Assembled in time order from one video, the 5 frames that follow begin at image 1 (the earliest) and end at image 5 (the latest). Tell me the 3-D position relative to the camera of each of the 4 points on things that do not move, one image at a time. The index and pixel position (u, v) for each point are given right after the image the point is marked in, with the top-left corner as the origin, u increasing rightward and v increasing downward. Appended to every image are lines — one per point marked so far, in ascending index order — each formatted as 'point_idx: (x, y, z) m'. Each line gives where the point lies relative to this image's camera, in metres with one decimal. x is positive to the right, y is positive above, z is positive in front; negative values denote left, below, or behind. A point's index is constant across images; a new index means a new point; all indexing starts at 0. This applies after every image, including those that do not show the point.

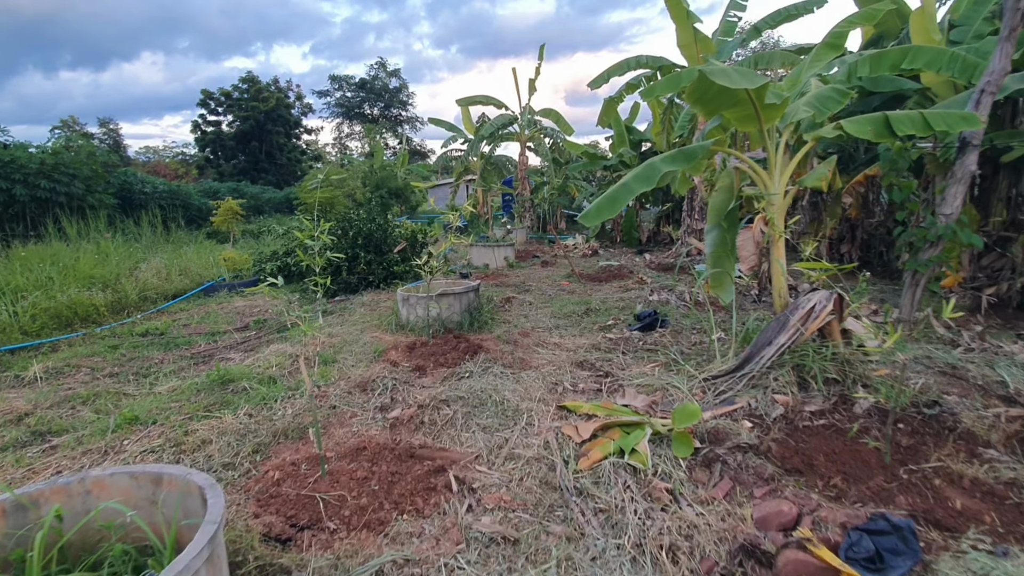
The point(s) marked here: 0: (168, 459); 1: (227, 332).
0: (-1.8, -0.9, +2.7) m
1: (-3.0, -0.5, +5.5) m
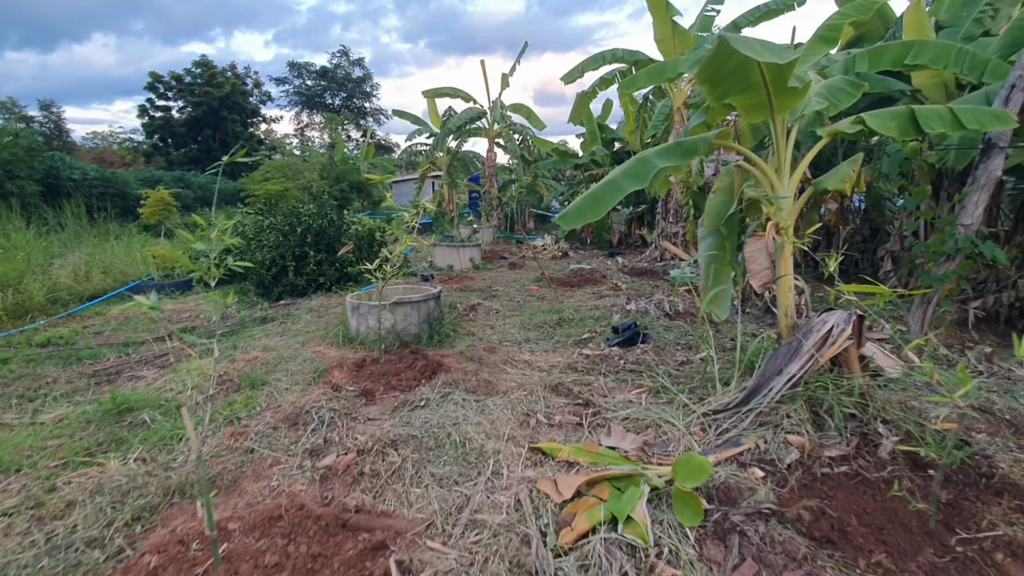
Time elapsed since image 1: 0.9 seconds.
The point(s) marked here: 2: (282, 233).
0: (-2.0, -1.0, +2.0) m
1: (-3.4, -0.5, +4.7) m
2: (-2.9, +0.7, +6.5) m
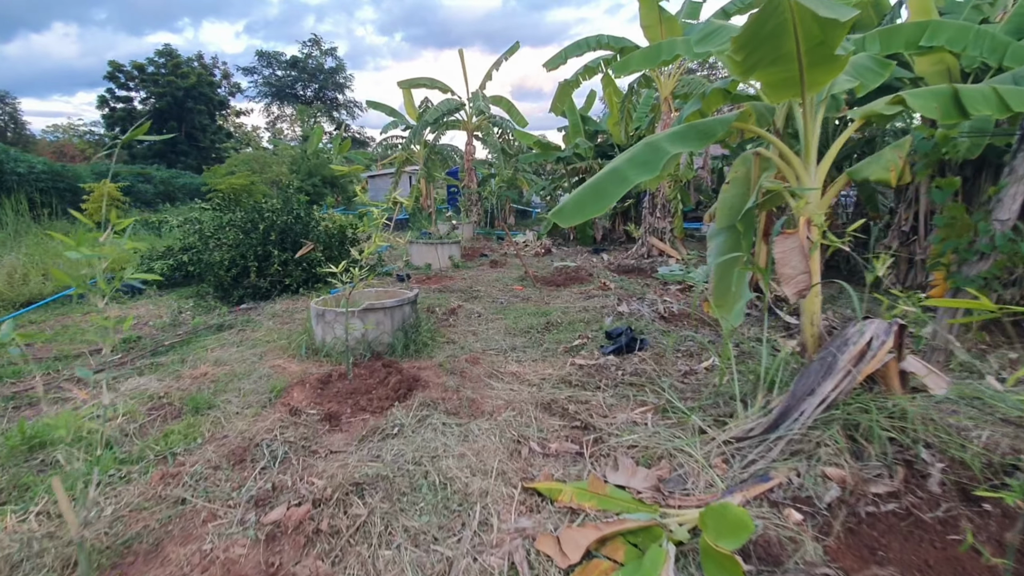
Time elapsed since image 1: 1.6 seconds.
0: (-2.0, -1.0, +1.5) m
1: (-3.5, -0.6, +4.2) m
2: (-3.1, +0.7, +6.0) m
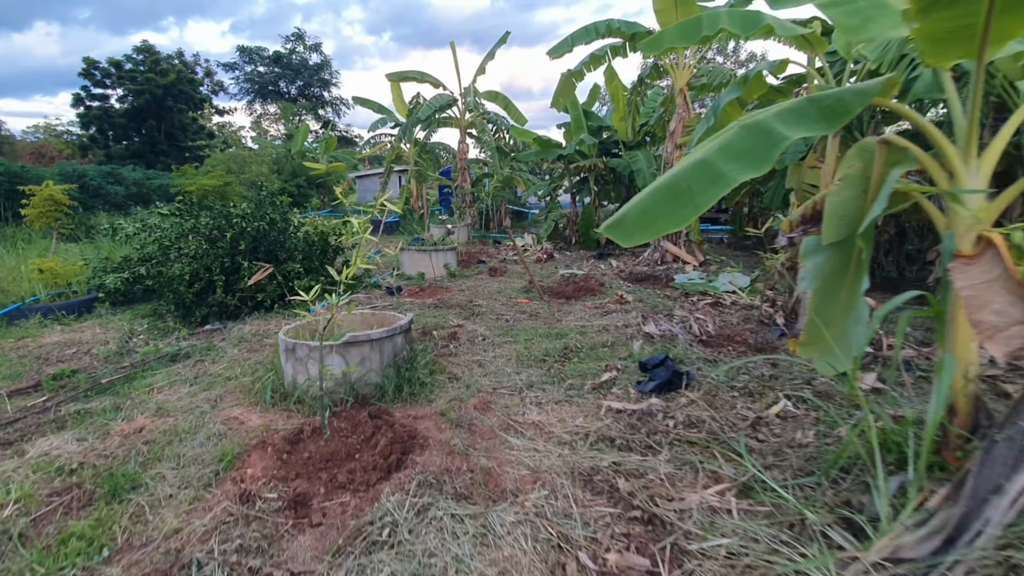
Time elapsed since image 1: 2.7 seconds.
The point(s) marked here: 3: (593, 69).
0: (-1.8, -1.2, +0.8) m
1: (-3.4, -0.7, +3.4) m
2: (-3.1, +0.5, +5.2) m
3: (+1.2, +3.3, +7.8) m
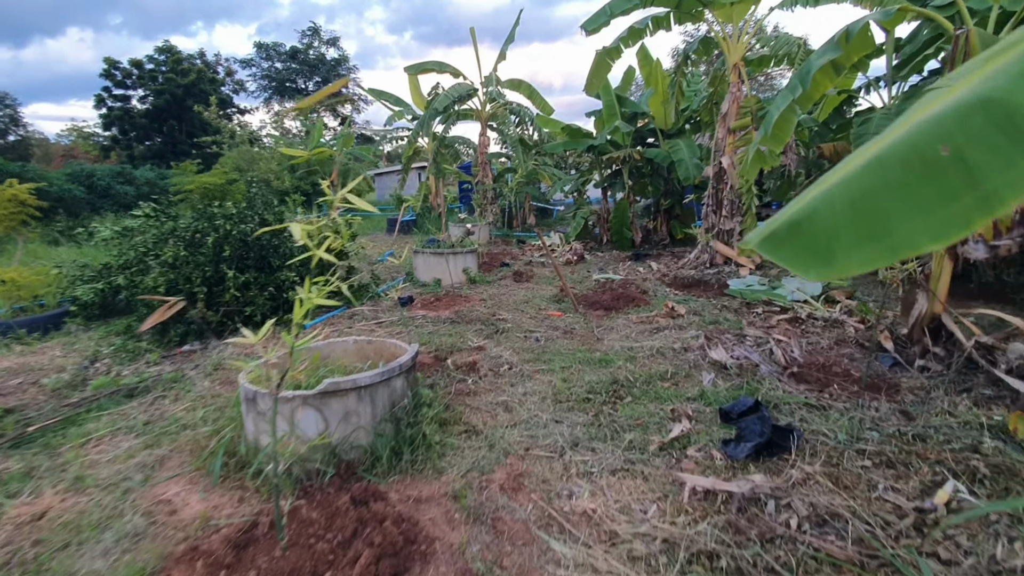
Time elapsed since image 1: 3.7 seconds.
0: (-1.7, -1.3, 0.0) m
1: (-3.2, -0.9, +2.7) m
2: (-2.8, +0.4, +4.5) m
3: (+1.6, +3.2, +6.9) m
